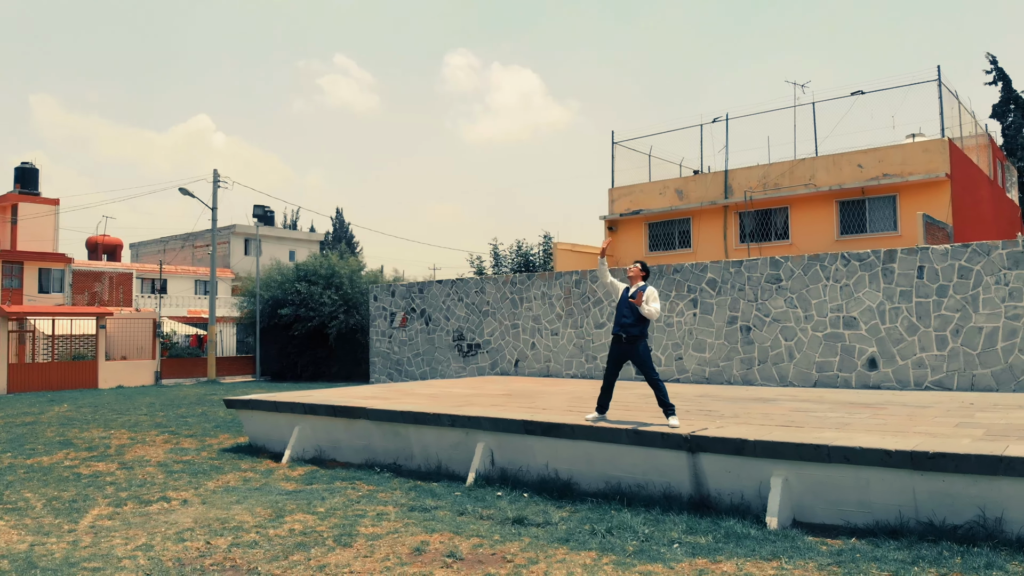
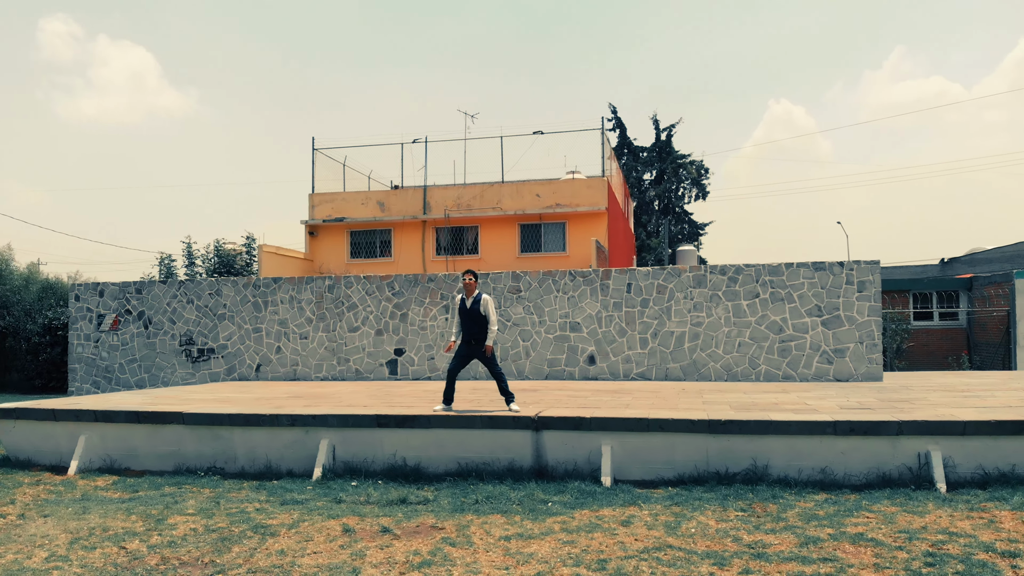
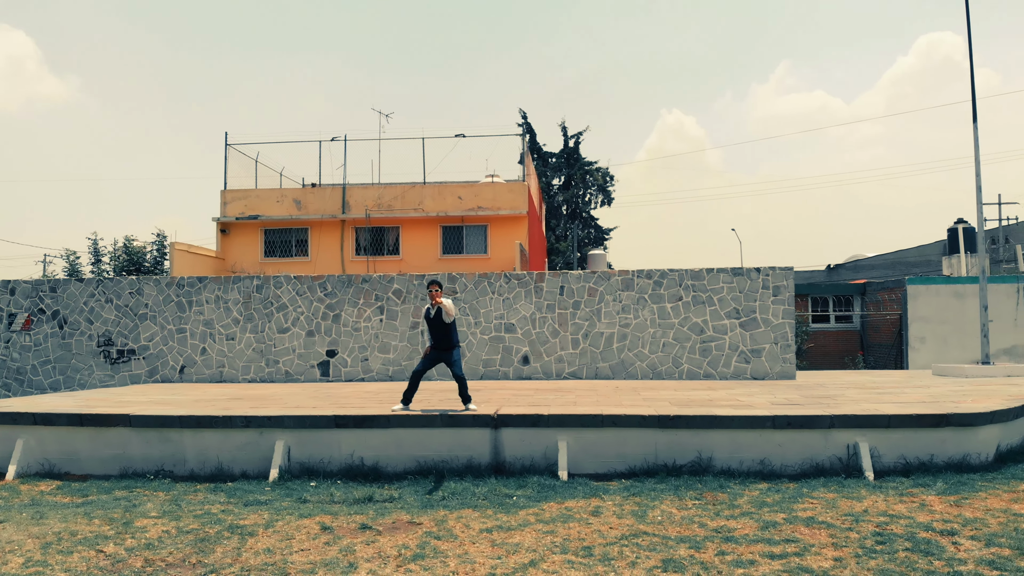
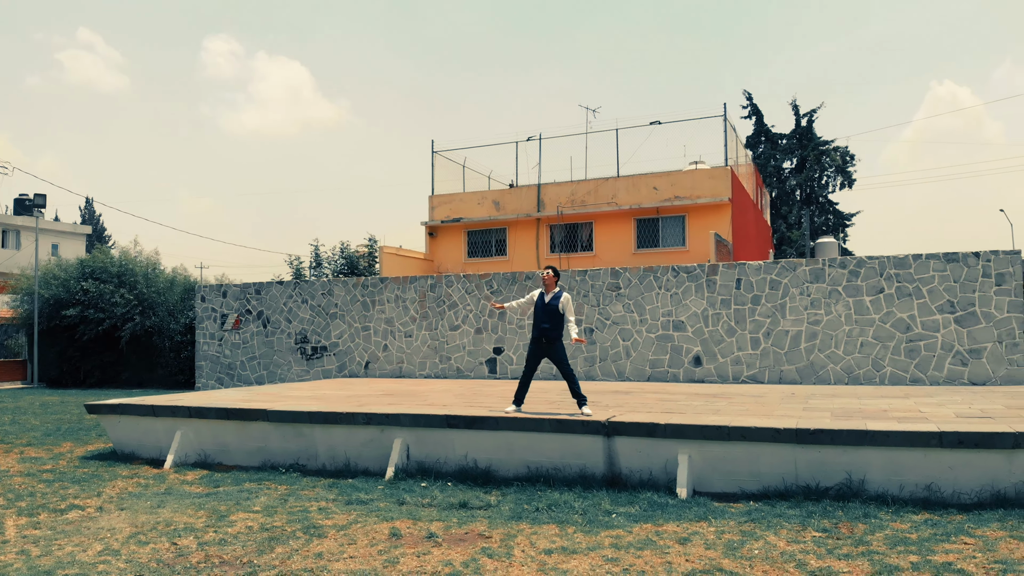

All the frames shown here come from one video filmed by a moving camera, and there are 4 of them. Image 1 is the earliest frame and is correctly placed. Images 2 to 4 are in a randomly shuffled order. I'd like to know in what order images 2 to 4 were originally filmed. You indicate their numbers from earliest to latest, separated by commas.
4, 2, 3
